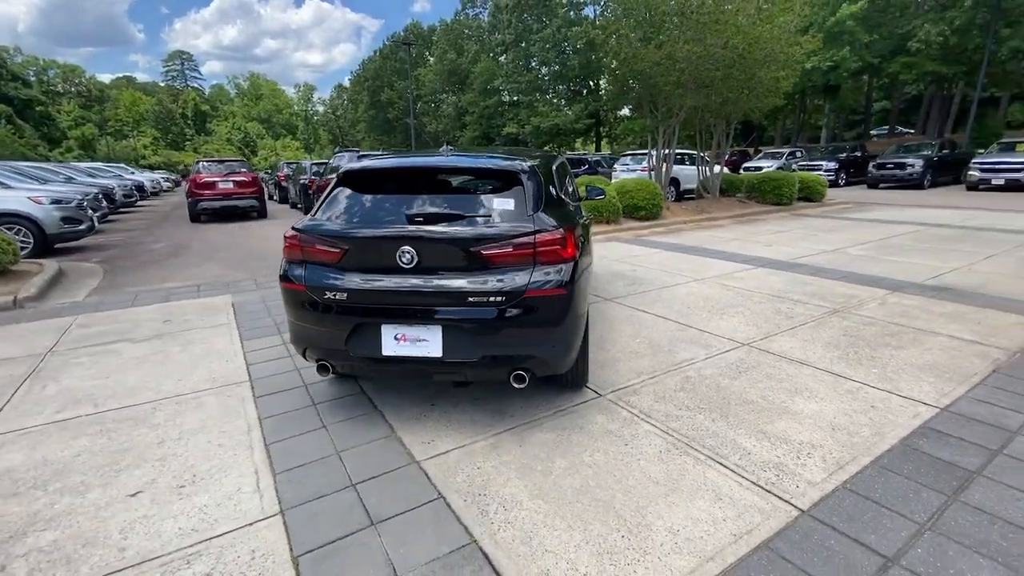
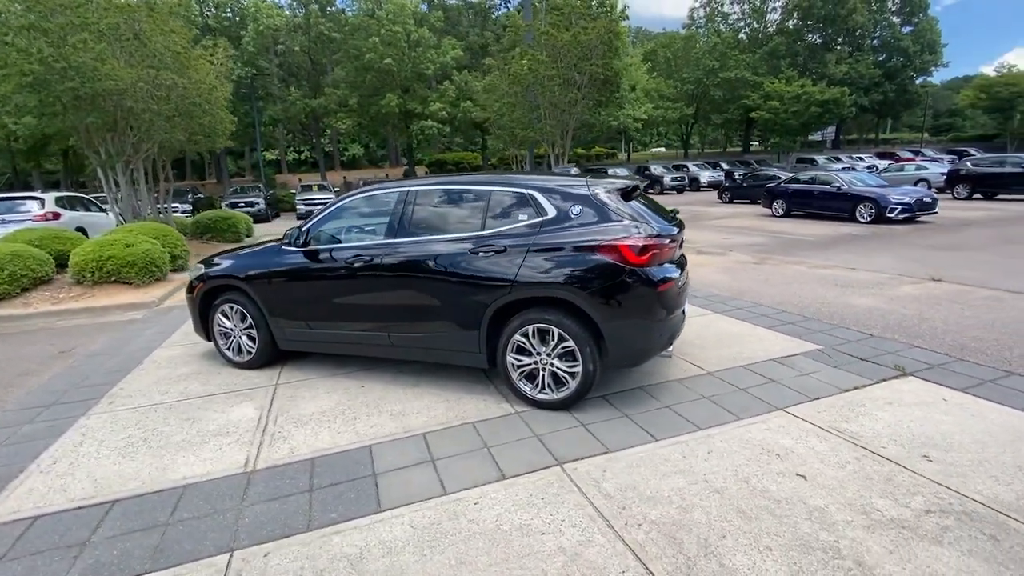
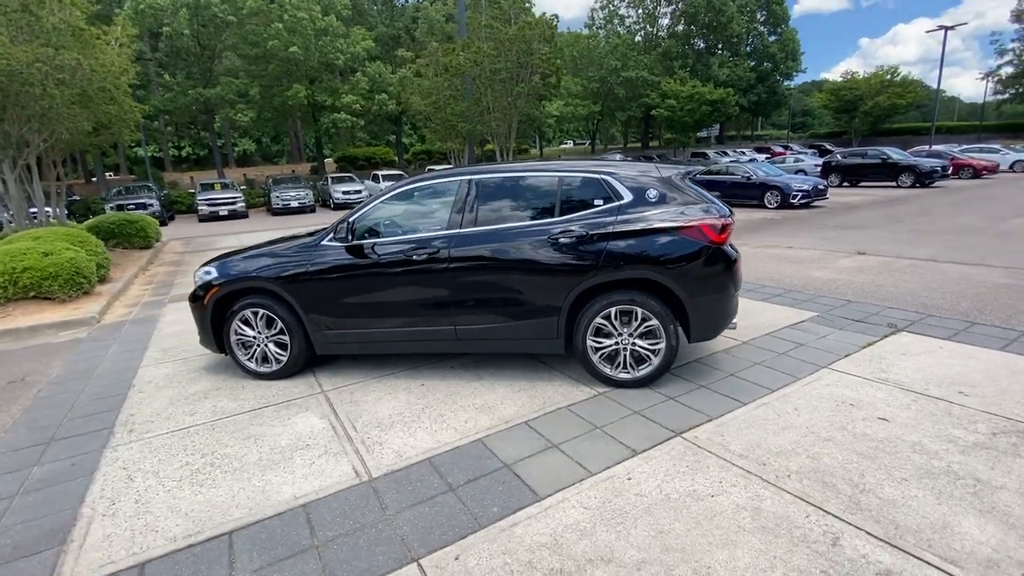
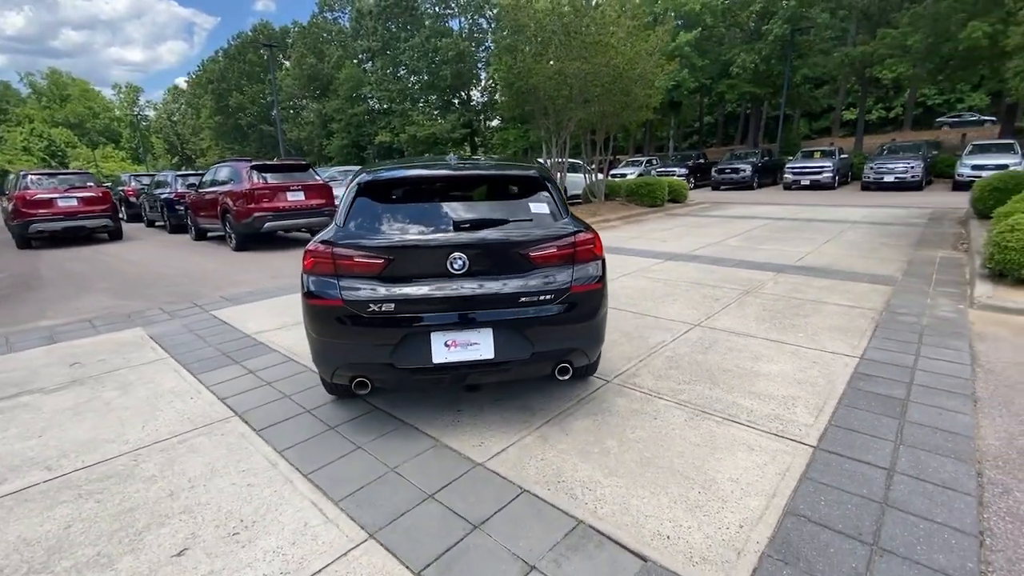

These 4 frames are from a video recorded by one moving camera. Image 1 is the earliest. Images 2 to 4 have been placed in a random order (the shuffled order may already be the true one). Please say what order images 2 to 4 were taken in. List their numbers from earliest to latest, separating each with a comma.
4, 2, 3
